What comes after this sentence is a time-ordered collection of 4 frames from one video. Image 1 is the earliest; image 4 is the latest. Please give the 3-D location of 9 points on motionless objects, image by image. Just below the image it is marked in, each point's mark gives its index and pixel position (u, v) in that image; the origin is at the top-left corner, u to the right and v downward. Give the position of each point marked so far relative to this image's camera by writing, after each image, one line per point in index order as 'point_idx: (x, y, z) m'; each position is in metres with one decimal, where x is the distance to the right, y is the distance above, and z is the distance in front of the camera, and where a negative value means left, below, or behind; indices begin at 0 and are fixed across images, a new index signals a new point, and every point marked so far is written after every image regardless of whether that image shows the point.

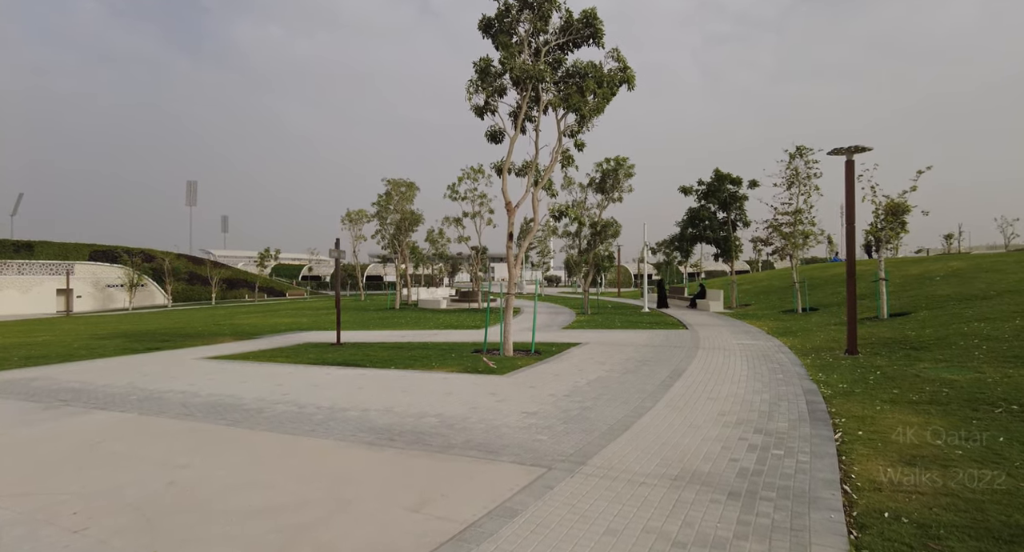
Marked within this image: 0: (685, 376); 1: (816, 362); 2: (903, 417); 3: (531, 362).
0: (+3.3, -1.9, +10.2) m
1: (+6.7, -1.9, +11.8) m
2: (+5.0, -1.8, +6.9) m
3: (+0.4, -2.0, +12.4) m
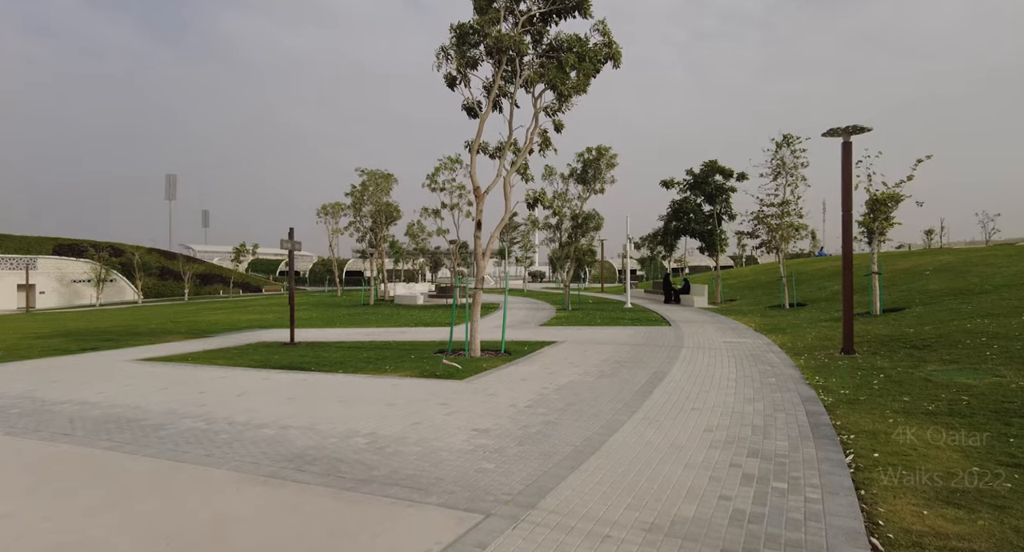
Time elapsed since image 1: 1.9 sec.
0: (+2.6, -1.8, +9.0) m
1: (+5.9, -1.8, +10.7) m
2: (+4.4, -1.7, +5.8) m
3: (-0.3, -1.8, +11.2) m
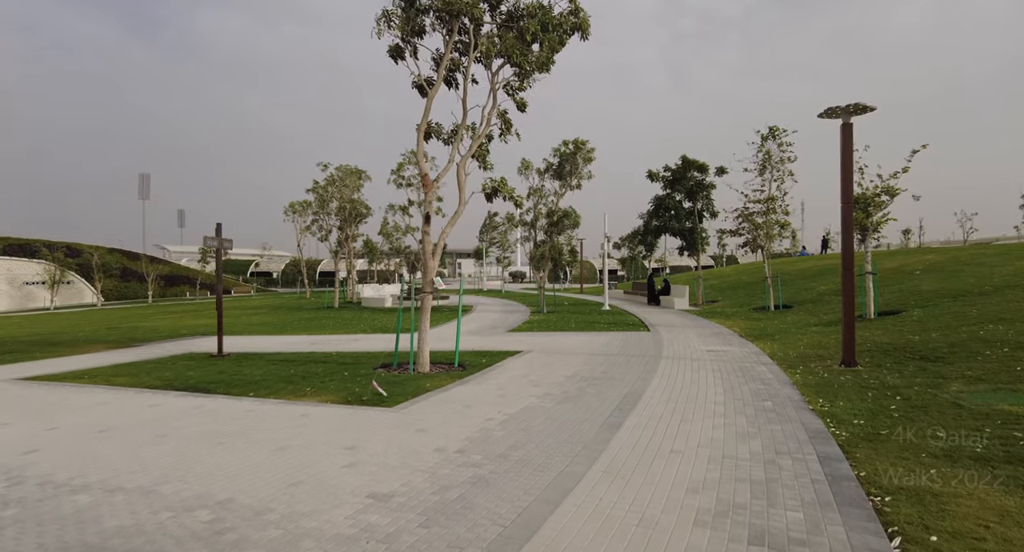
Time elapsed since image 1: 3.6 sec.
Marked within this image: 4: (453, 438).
0: (+1.8, -1.8, +7.4) m
1: (+5.1, -1.8, +9.2) m
2: (+3.7, -1.7, +4.2) m
3: (-1.2, -1.9, +9.4) m
4: (-0.7, -1.8, +6.0) m
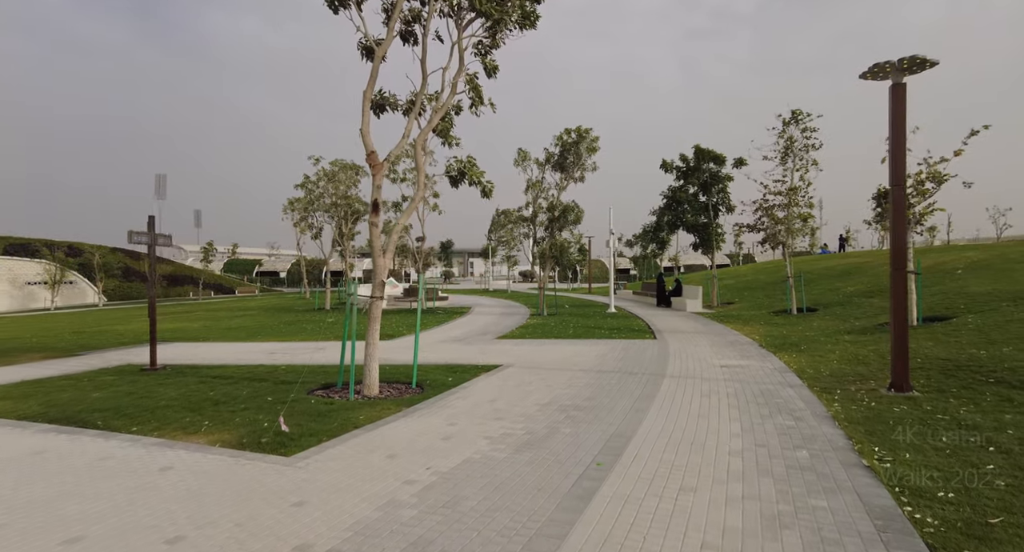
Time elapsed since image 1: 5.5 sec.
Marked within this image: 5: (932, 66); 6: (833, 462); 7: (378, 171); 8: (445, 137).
0: (+1.1, -1.8, +5.3) m
1: (+4.5, -1.8, +7.0) m
2: (+3.0, -1.7, +2.1) m
3: (-1.7, -1.9, +7.5) m
4: (-1.3, -1.8, +4.0) m
5: (+6.2, +3.1, +8.0) m
6: (+3.1, -1.8, +5.3) m
7: (-2.3, +1.8, +9.2) m
8: (-1.2, +2.5, +9.9) m
